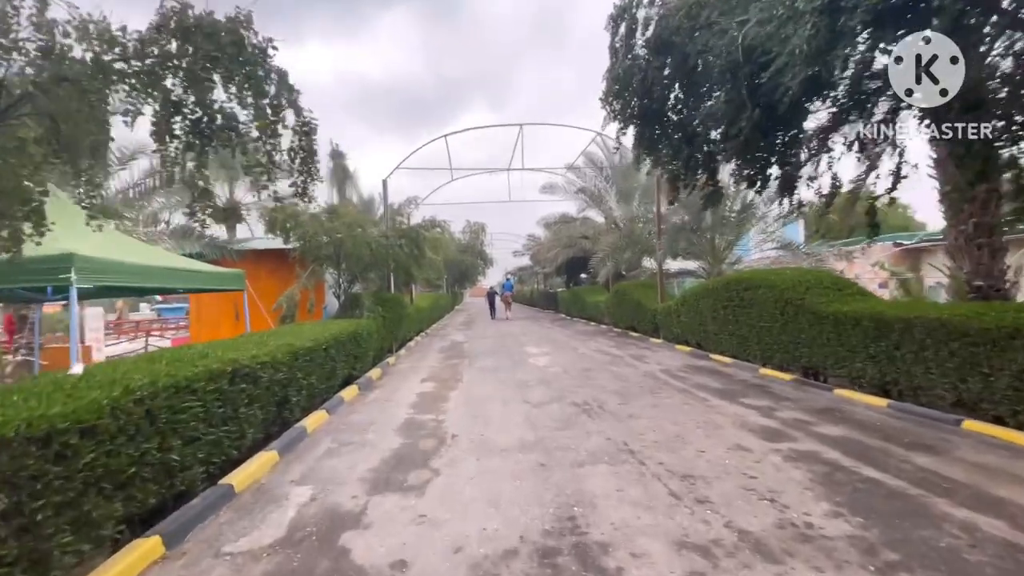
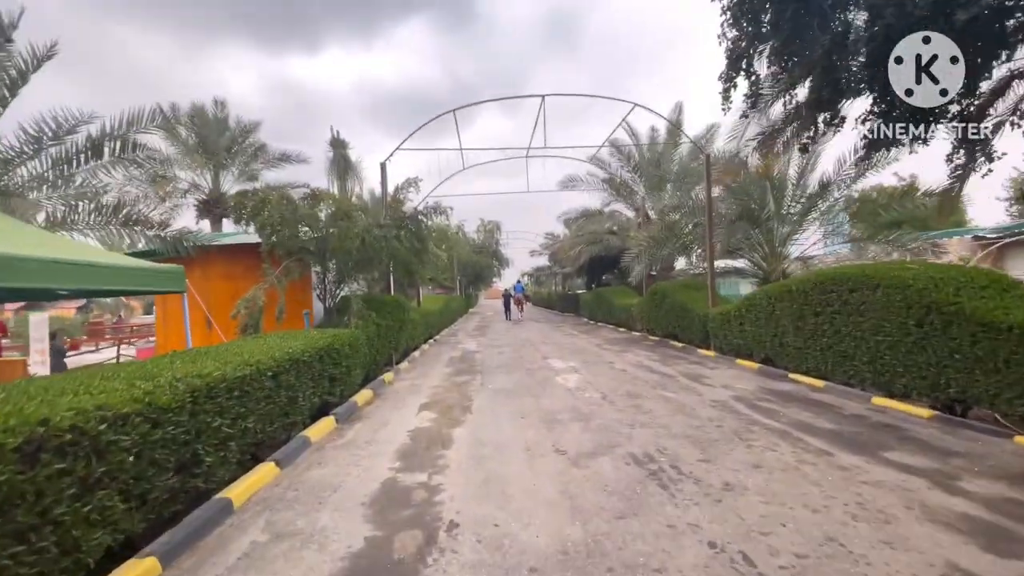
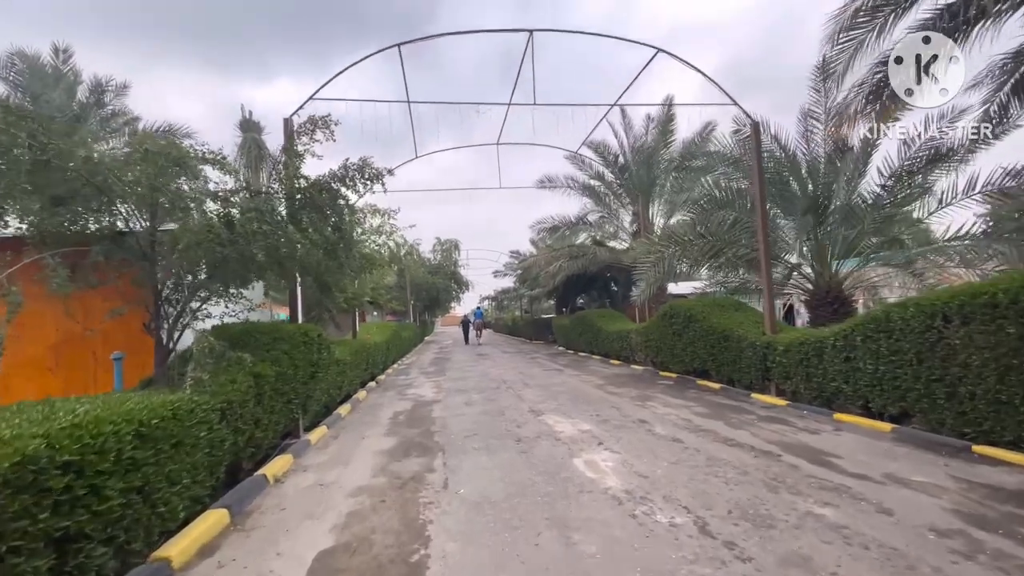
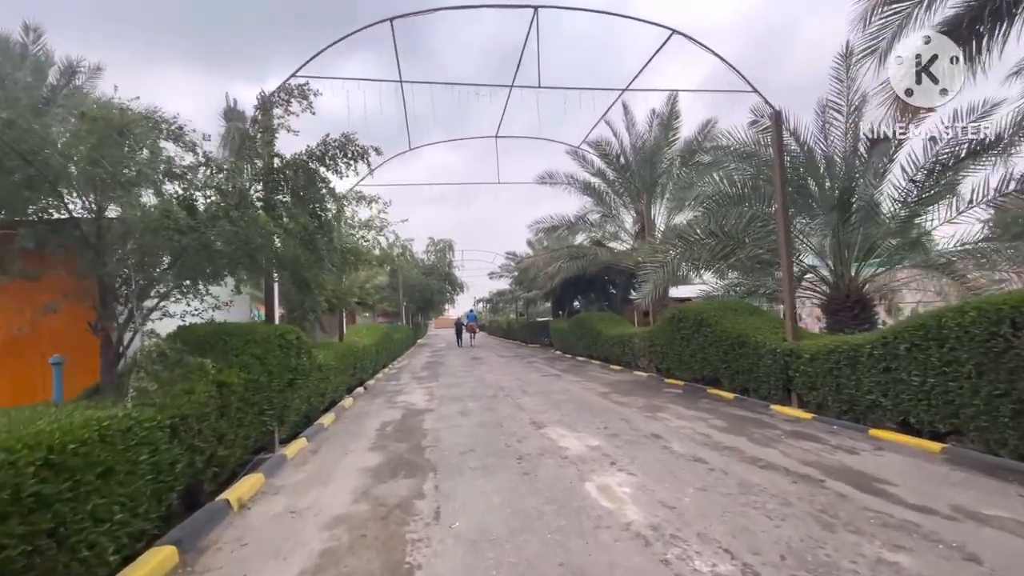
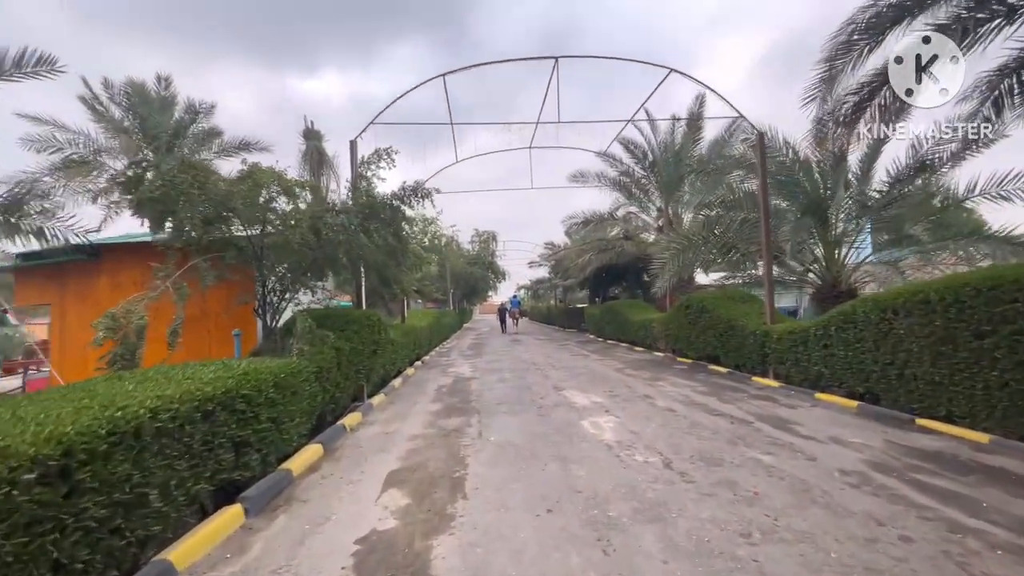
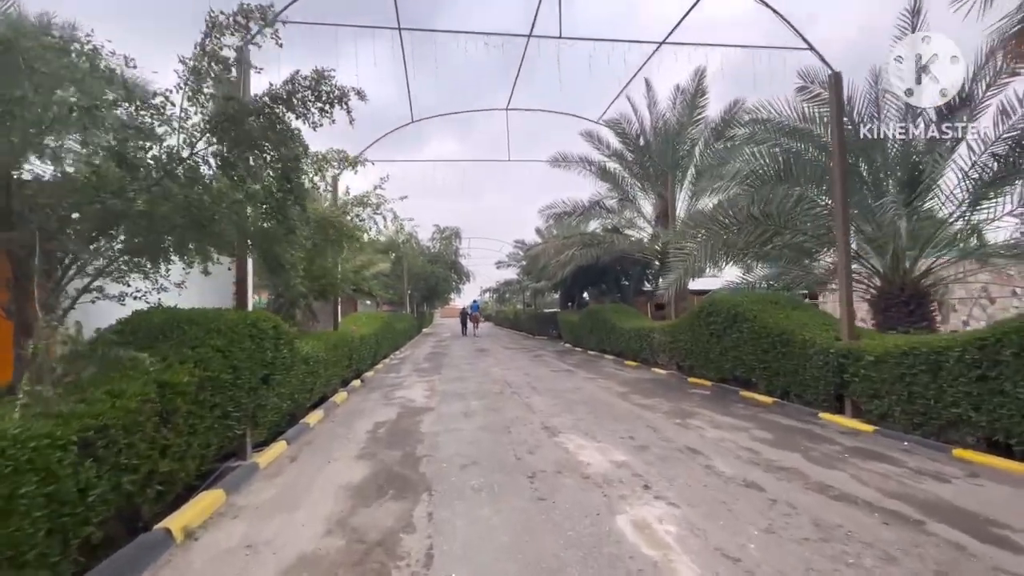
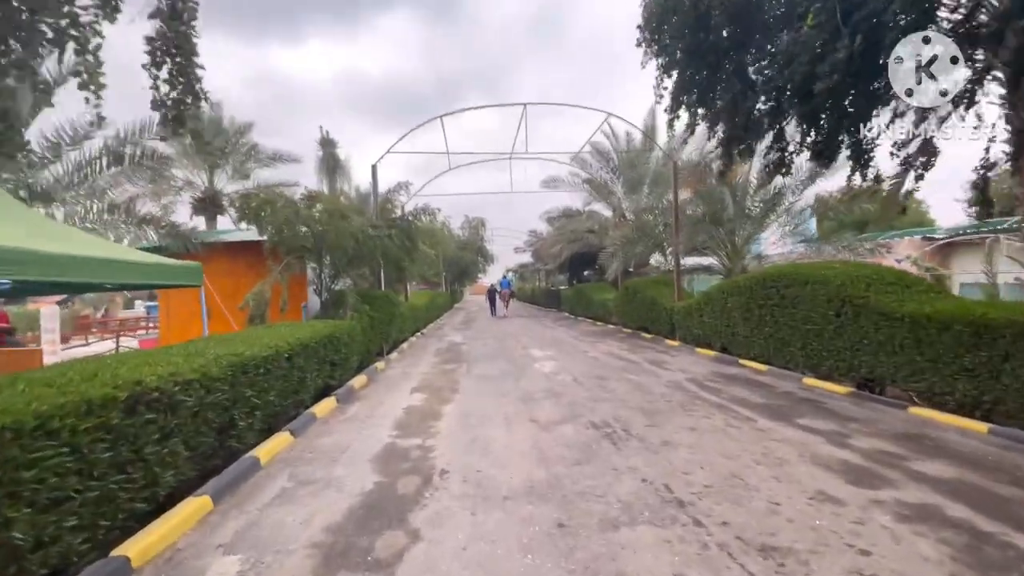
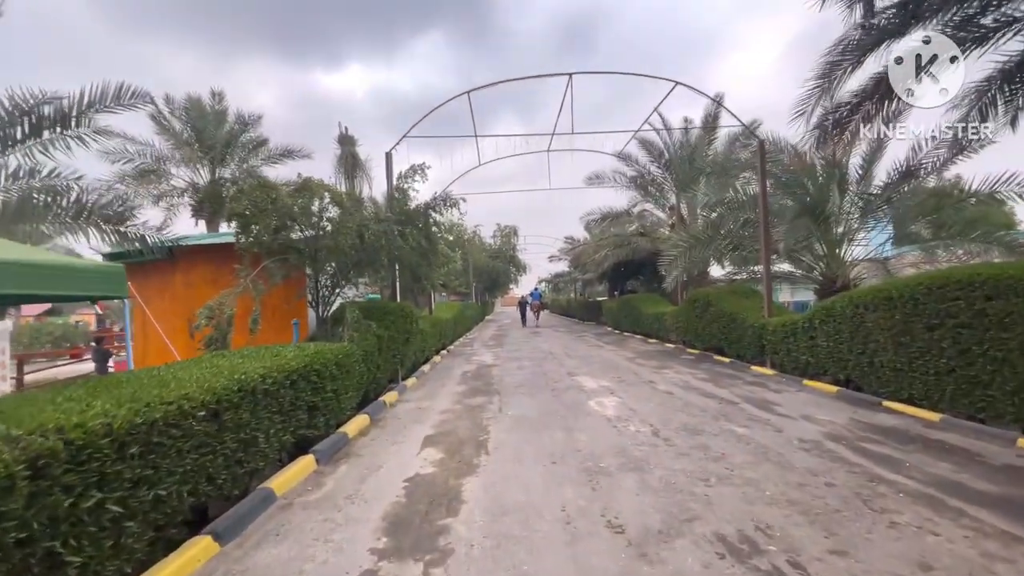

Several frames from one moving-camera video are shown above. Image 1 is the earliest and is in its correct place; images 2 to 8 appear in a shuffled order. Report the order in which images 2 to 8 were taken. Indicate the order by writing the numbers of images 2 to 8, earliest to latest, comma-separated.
7, 2, 8, 5, 3, 4, 6
